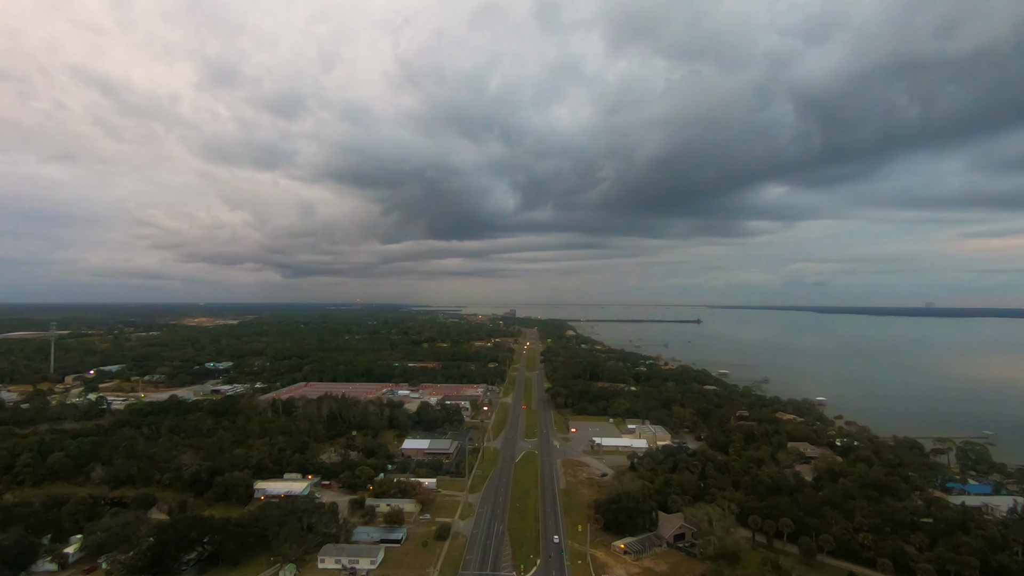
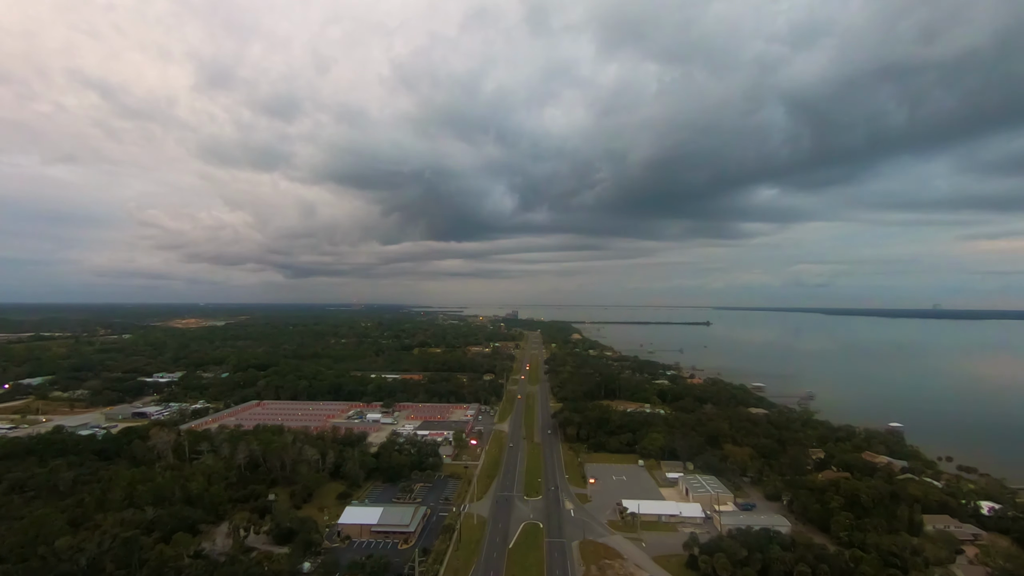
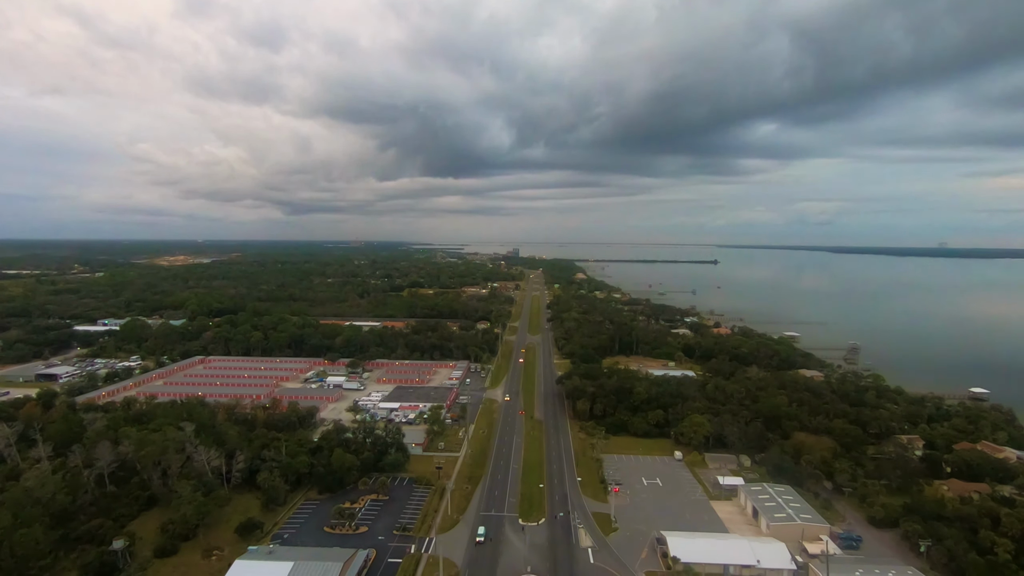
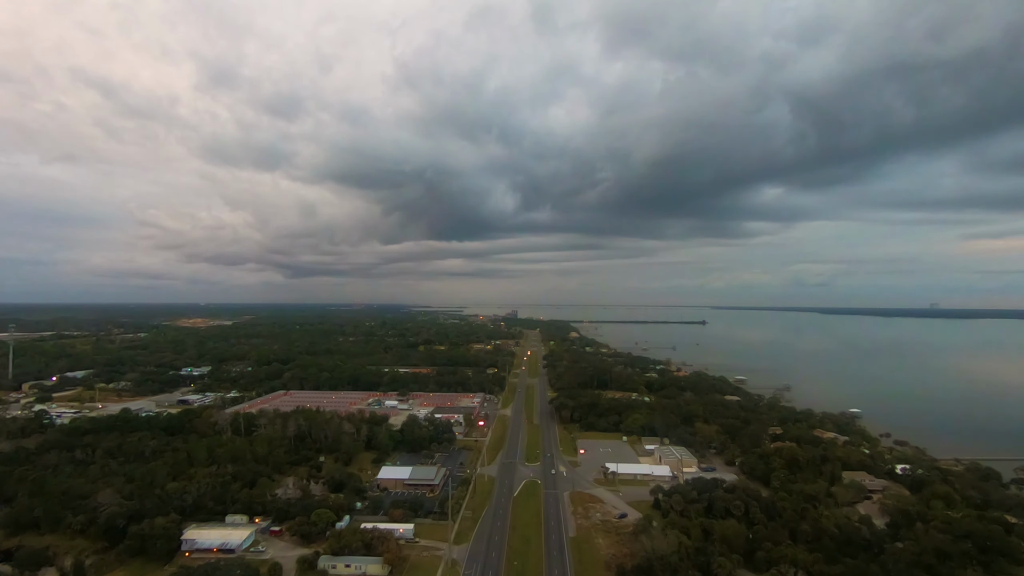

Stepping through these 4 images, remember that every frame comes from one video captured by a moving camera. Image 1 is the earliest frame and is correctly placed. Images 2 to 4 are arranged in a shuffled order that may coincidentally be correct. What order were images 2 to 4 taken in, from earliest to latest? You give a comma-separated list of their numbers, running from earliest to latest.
4, 2, 3
